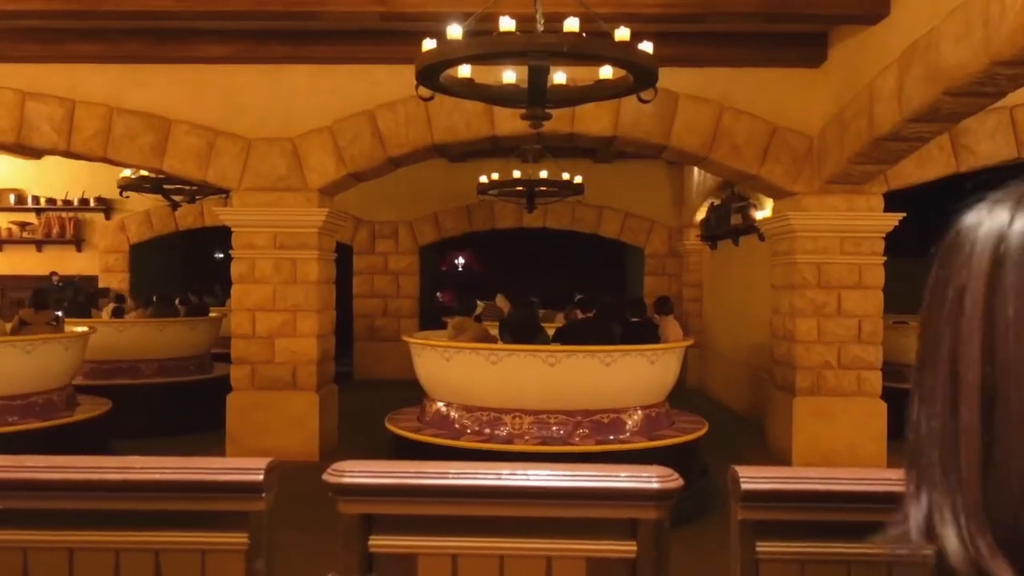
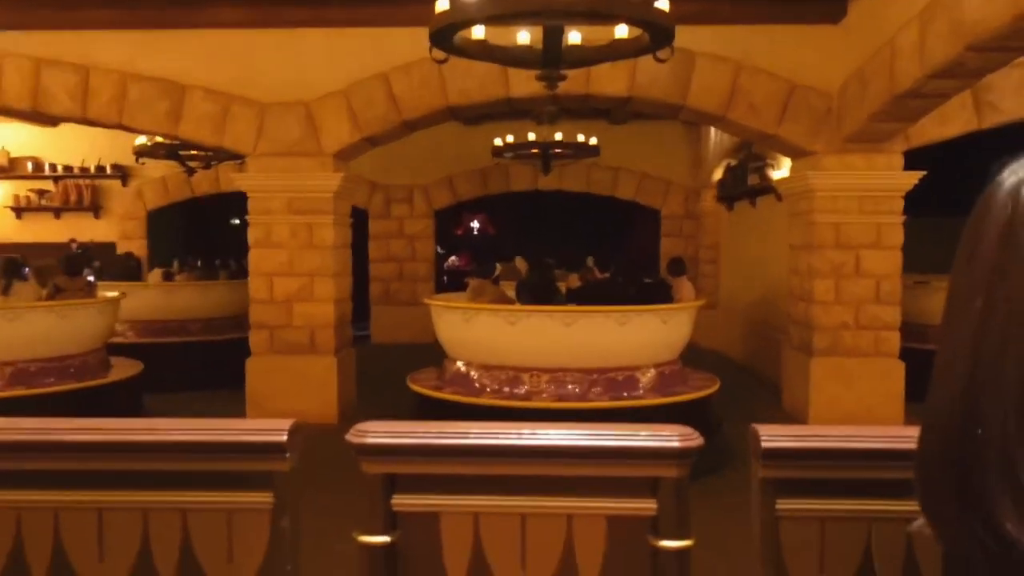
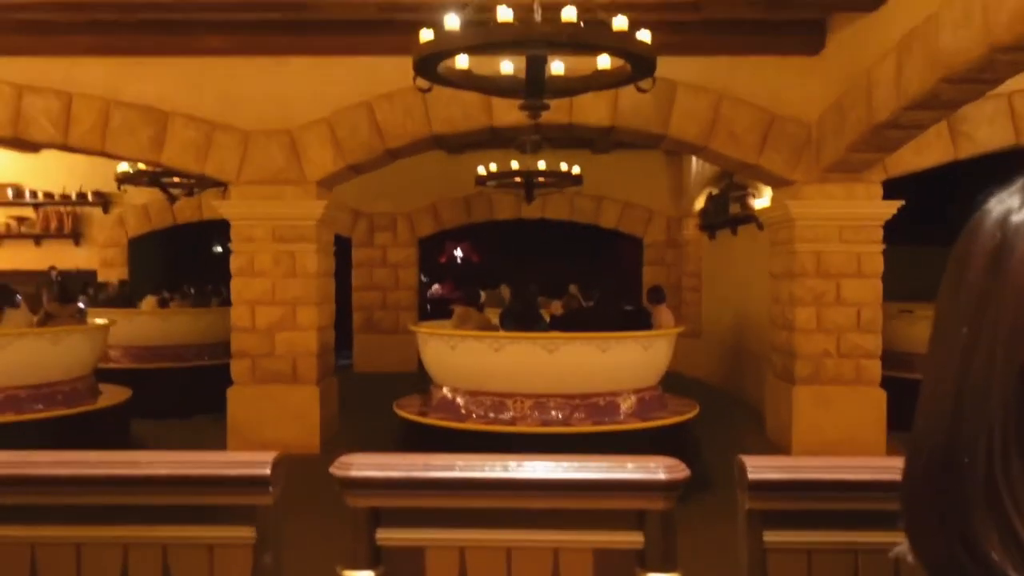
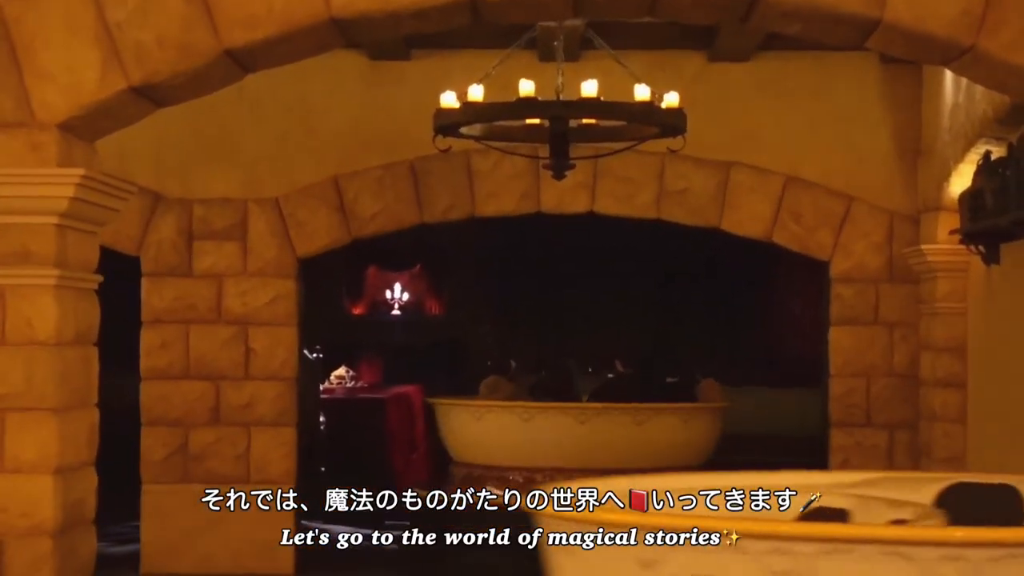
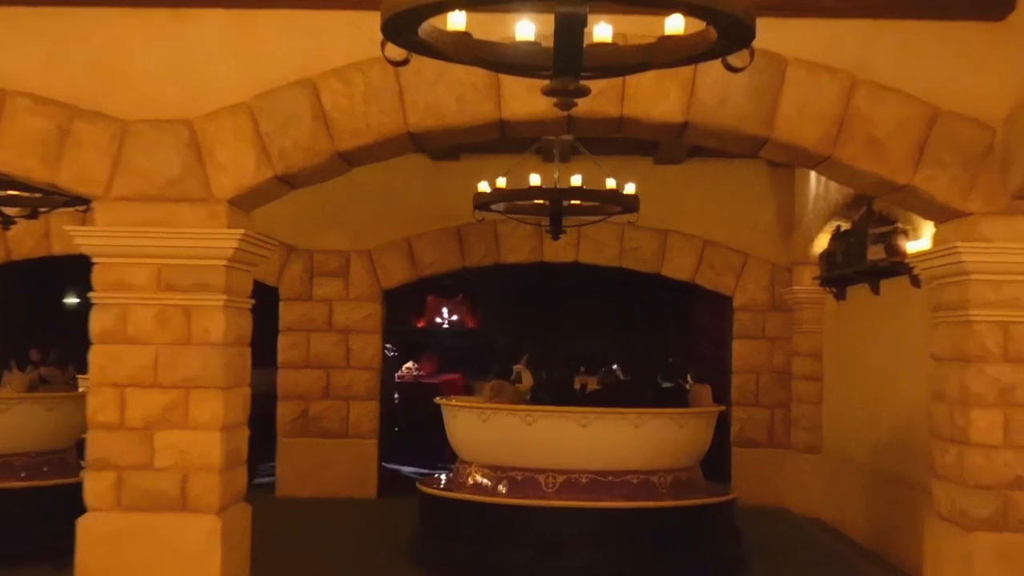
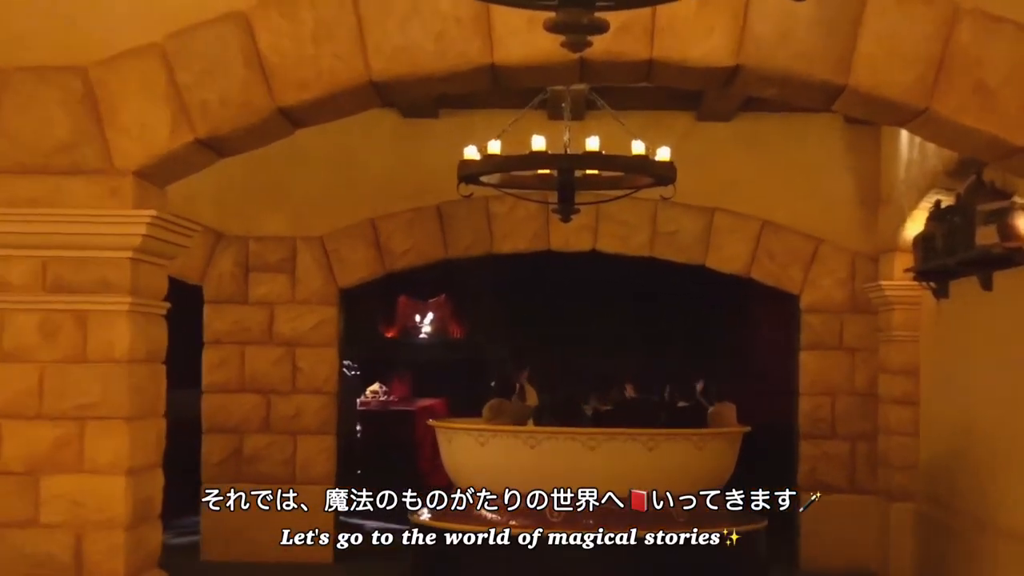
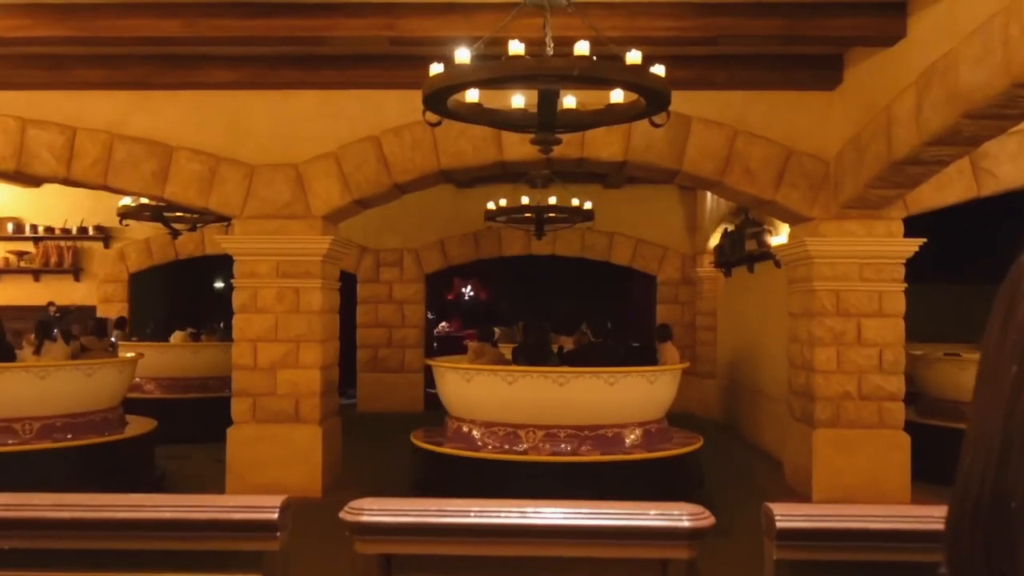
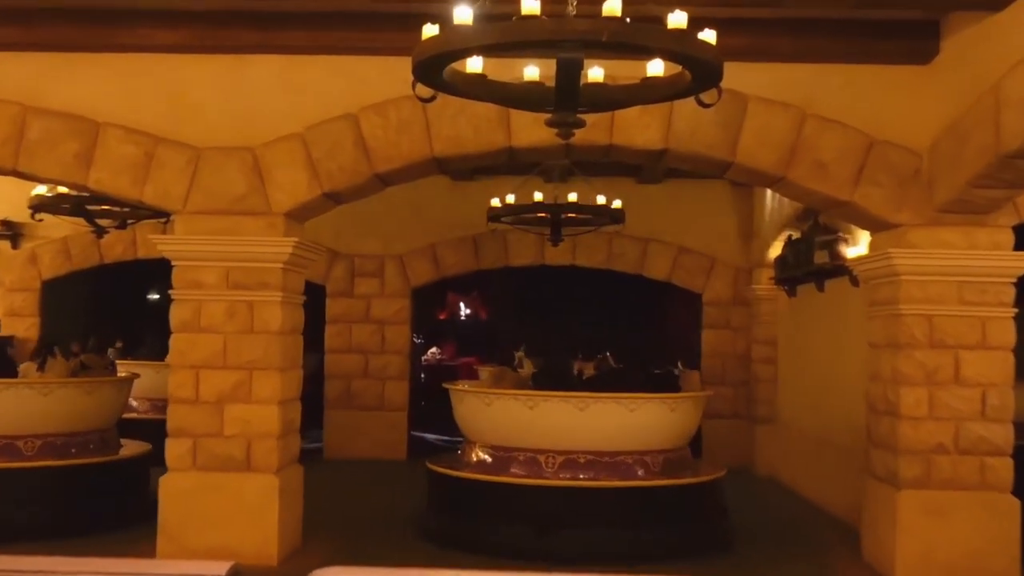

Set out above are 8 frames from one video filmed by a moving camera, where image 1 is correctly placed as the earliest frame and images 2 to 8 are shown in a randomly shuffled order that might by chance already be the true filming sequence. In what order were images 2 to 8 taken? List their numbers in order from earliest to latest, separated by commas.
2, 3, 7, 8, 5, 6, 4
